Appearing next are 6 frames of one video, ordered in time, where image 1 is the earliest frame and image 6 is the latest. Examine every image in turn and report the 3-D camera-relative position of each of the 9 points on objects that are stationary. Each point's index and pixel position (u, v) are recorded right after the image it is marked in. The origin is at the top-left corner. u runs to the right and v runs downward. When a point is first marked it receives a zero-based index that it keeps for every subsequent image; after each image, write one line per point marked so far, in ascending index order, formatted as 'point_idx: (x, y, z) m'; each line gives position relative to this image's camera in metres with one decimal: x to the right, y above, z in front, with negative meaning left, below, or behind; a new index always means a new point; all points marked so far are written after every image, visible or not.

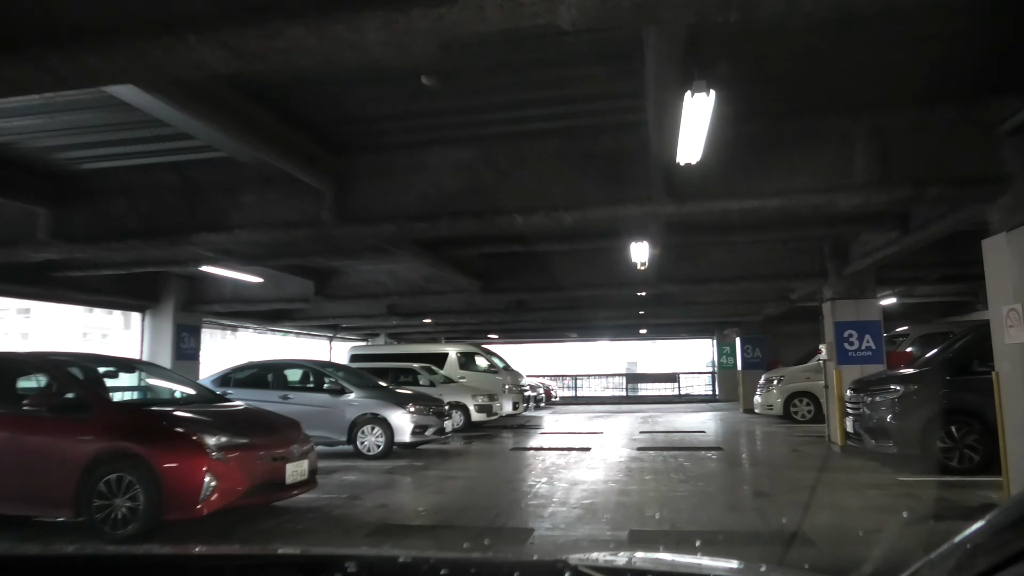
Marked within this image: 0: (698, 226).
0: (+2.3, +0.8, +9.2) m
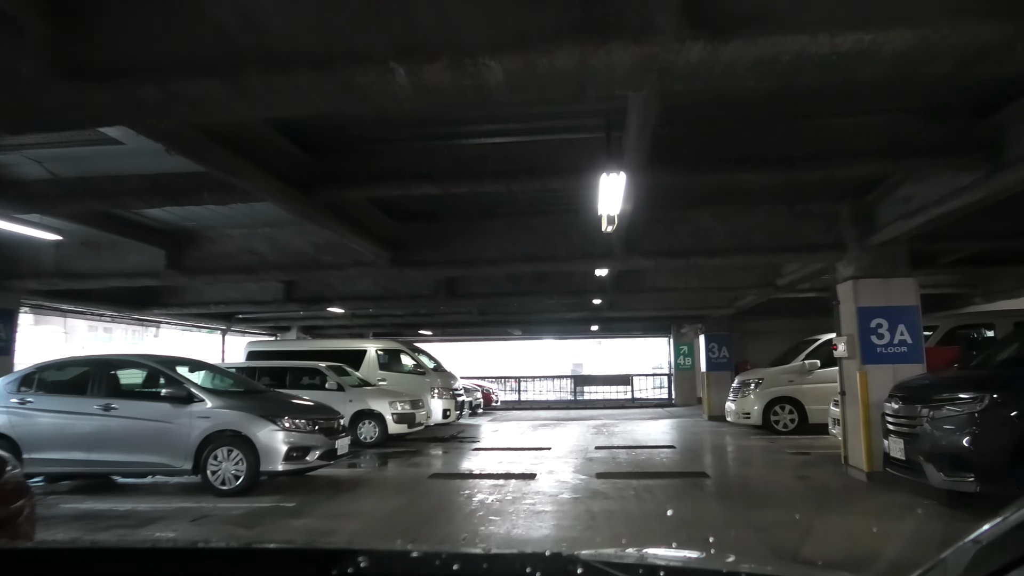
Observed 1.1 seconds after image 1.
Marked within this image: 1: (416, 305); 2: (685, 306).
0: (+1.6, +1.1, +6.3) m
1: (-1.8, -0.3, +13.7) m
2: (+3.8, -0.4, +16.1) m
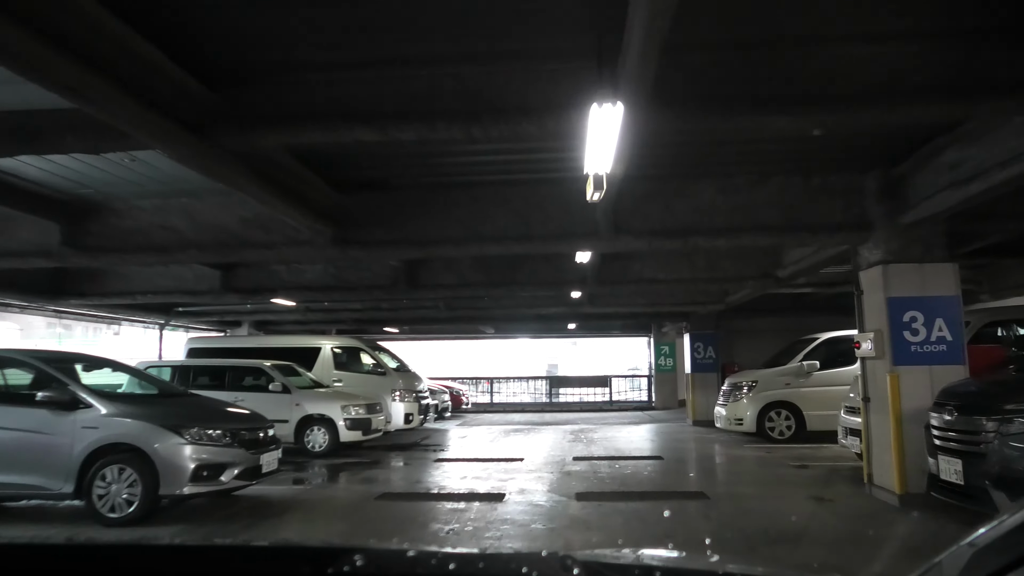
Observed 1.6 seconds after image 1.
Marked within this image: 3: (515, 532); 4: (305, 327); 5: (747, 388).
0: (+1.3, +1.3, +4.9) m
1: (-2.3, -0.1, +12.2) m
2: (+3.2, -0.3, +14.8) m
3: (0.0, -2.2, +6.7) m
4: (-5.5, -1.0, +19.3) m
5: (+4.3, -1.8, +13.3) m
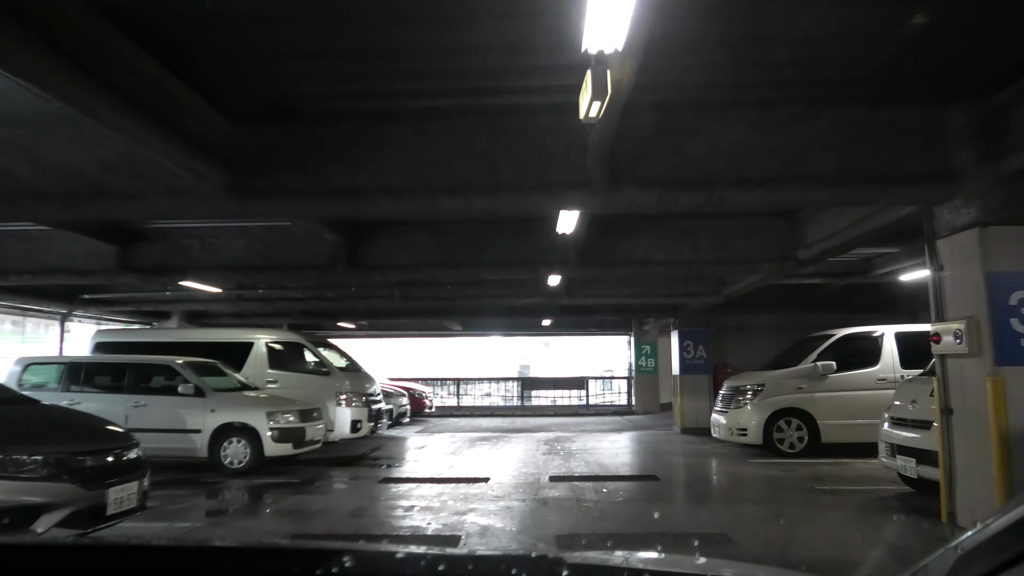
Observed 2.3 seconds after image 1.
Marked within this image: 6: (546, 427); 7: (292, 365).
0: (+1.1, +1.5, +2.9) m
1: (-2.8, +0.1, +10.1) m
2: (+2.6, -0.1, +12.9) m
3: (-0.3, -2.0, +4.6) m
4: (-6.3, -0.8, +17.1) m
5: (+3.7, -1.6, +11.4) m
6: (+0.8, -3.4, +18.0) m
7: (-3.9, -1.3, +12.8) m
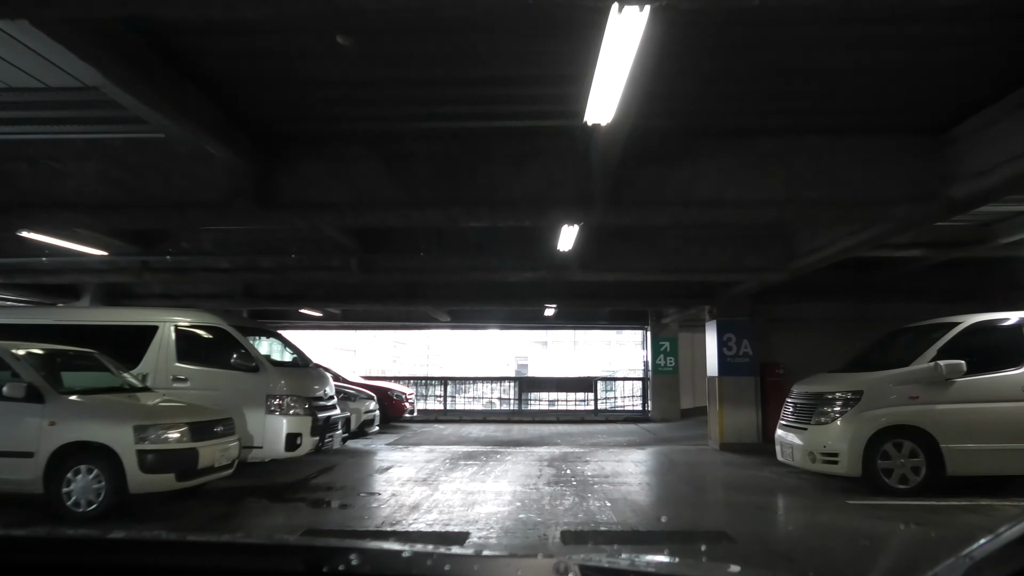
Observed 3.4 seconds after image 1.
0: (+1.1, +1.9, -0.3) m
1: (-2.9, +0.6, +6.8) m
2: (+2.6, +0.3, +9.6) m
3: (-0.3, -1.6, +1.4) m
4: (-6.4, -0.3, +13.8) m
5: (+3.7, -1.3, +8.2) m
6: (+0.7, -3.0, +14.7) m
7: (-3.9, -0.9, +9.6) m
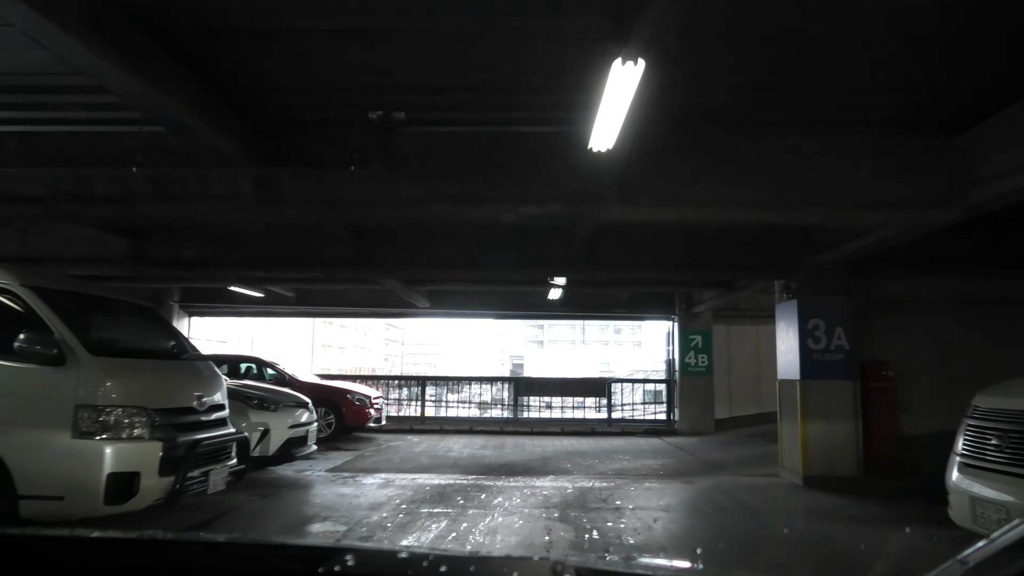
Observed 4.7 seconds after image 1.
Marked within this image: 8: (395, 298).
0: (+1.1, +2.3, -4.1) m
1: (-2.9, +1.0, +3.0) m
2: (+2.5, +0.7, +5.8) m
3: (-0.3, -1.1, -2.4) m
4: (-6.4, +0.2, +10.0) m
5: (+3.6, -0.9, +4.4) m
6: (+0.6, -2.6, +11.0) m
7: (-4.0, -0.4, +5.7) m
8: (-2.5, -0.2, +15.6) m
